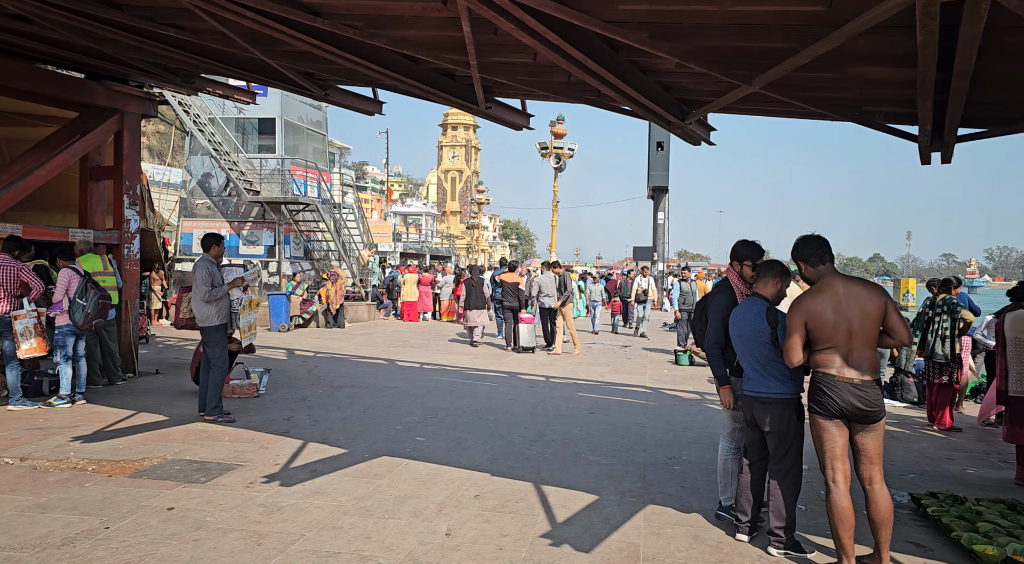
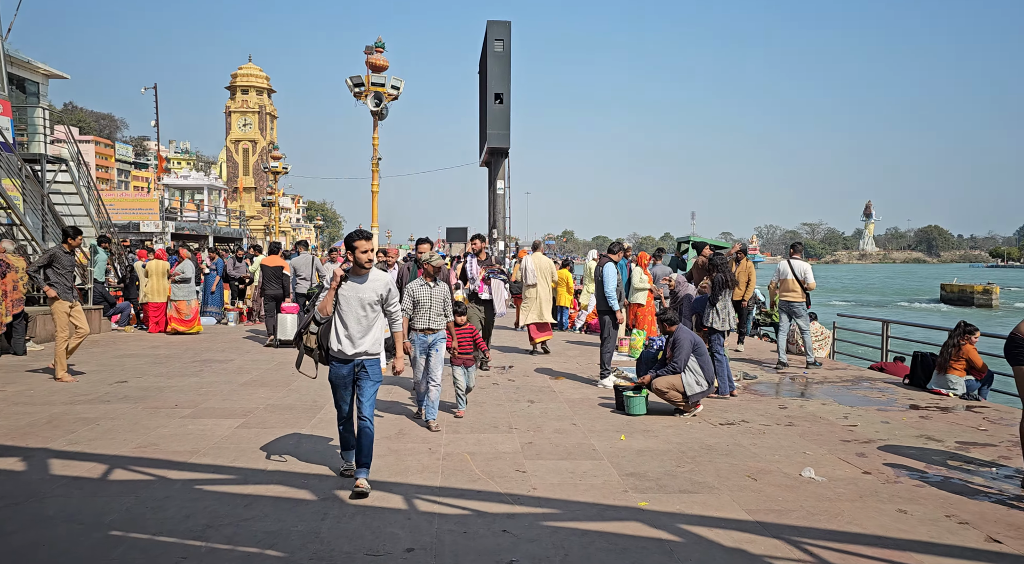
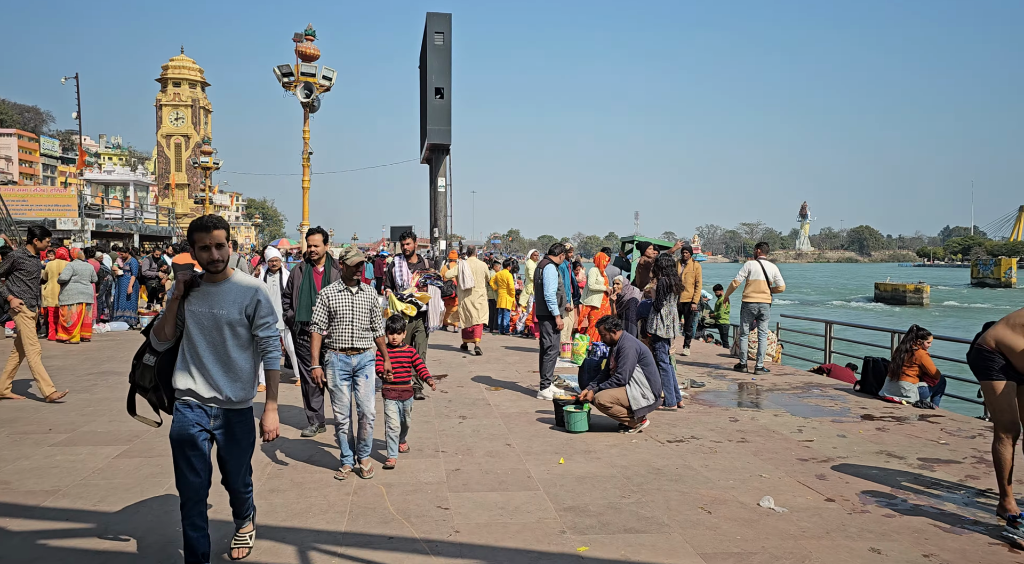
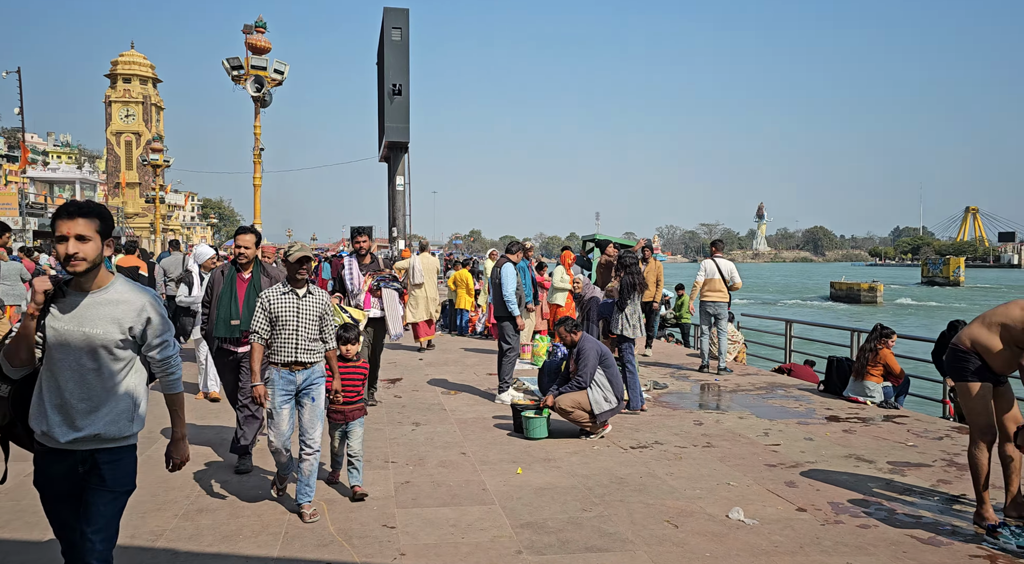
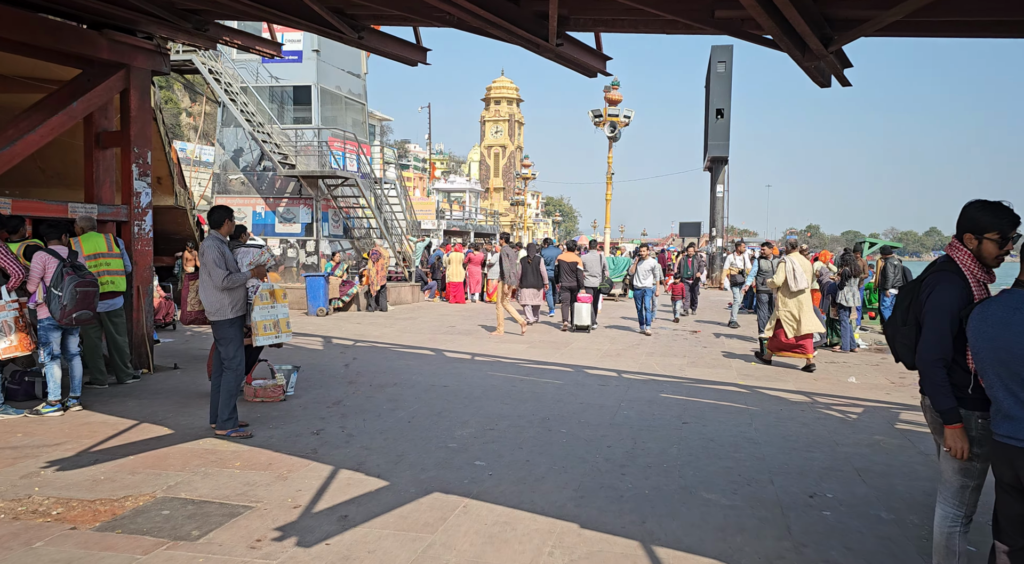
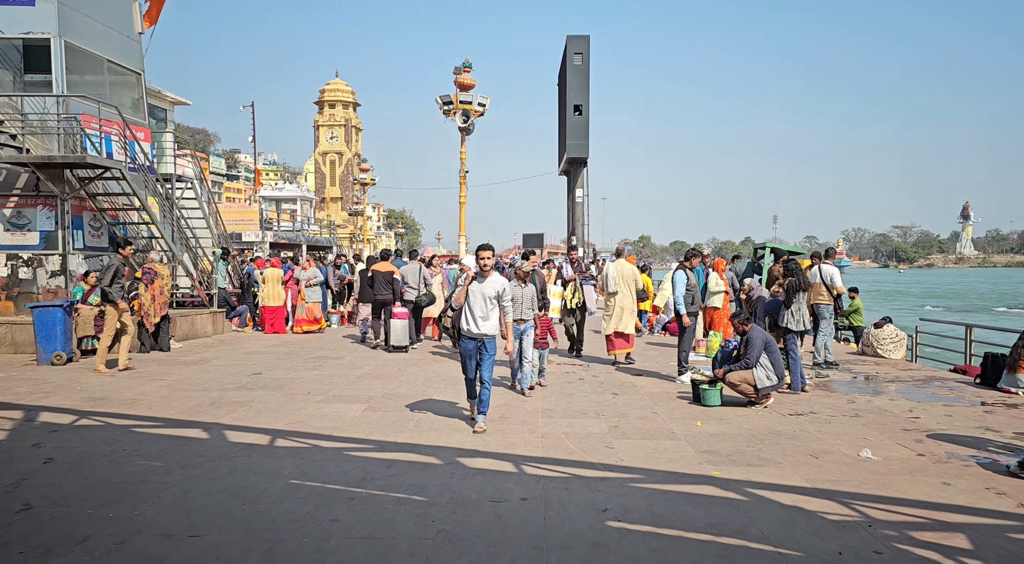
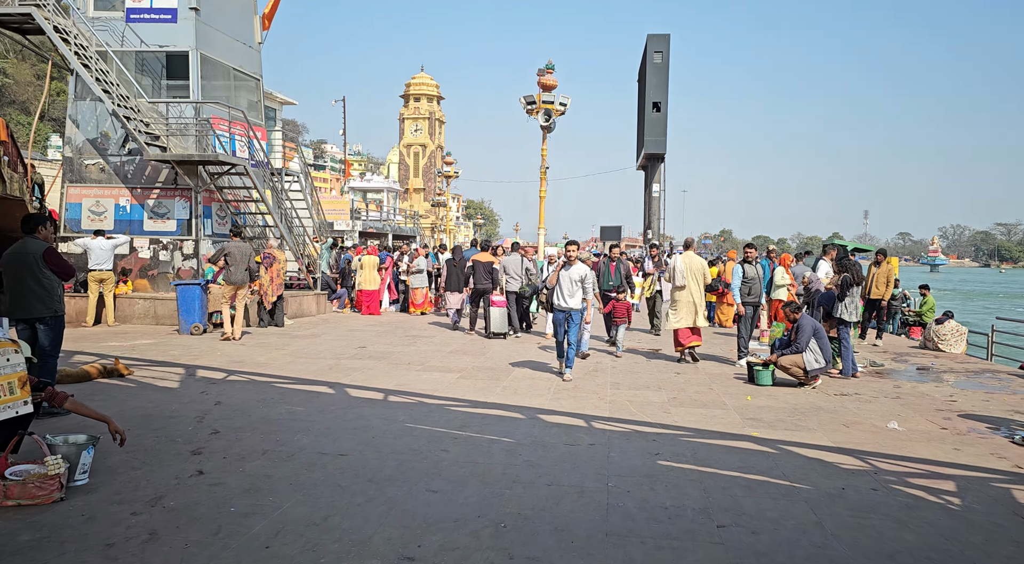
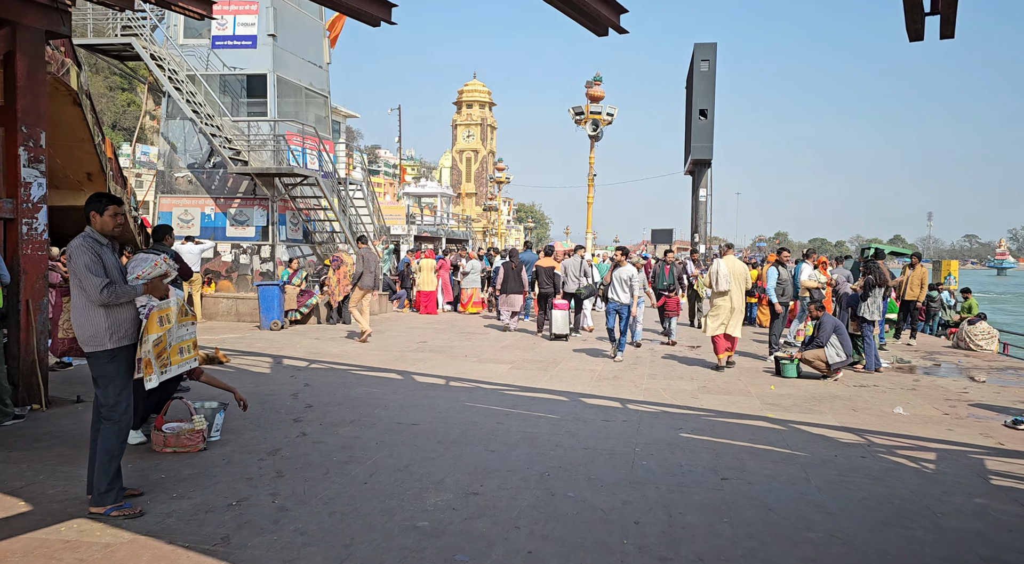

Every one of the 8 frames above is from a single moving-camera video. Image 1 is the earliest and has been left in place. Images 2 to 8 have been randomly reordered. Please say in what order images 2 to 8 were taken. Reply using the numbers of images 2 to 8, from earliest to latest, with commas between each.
5, 8, 7, 6, 2, 3, 4
